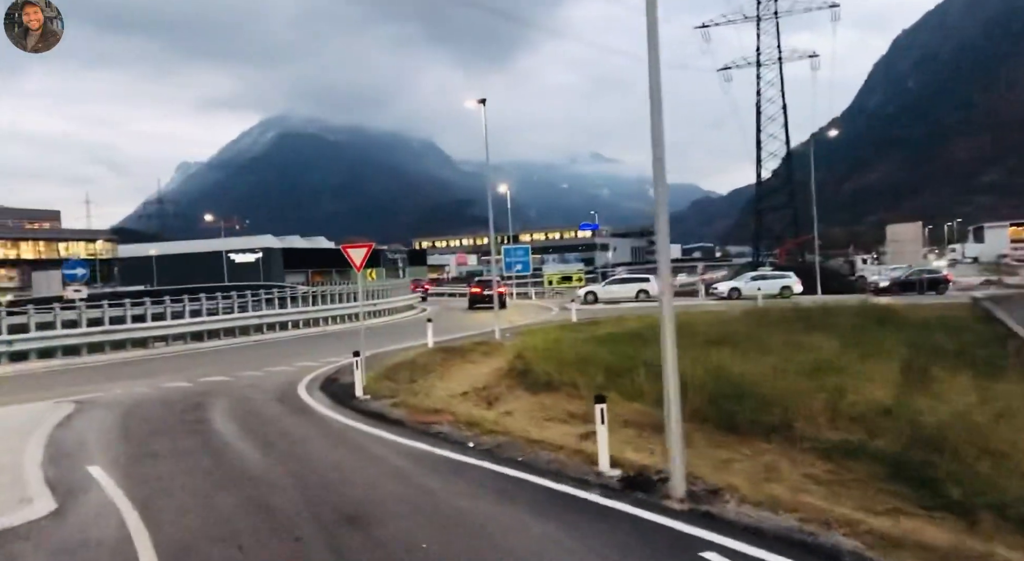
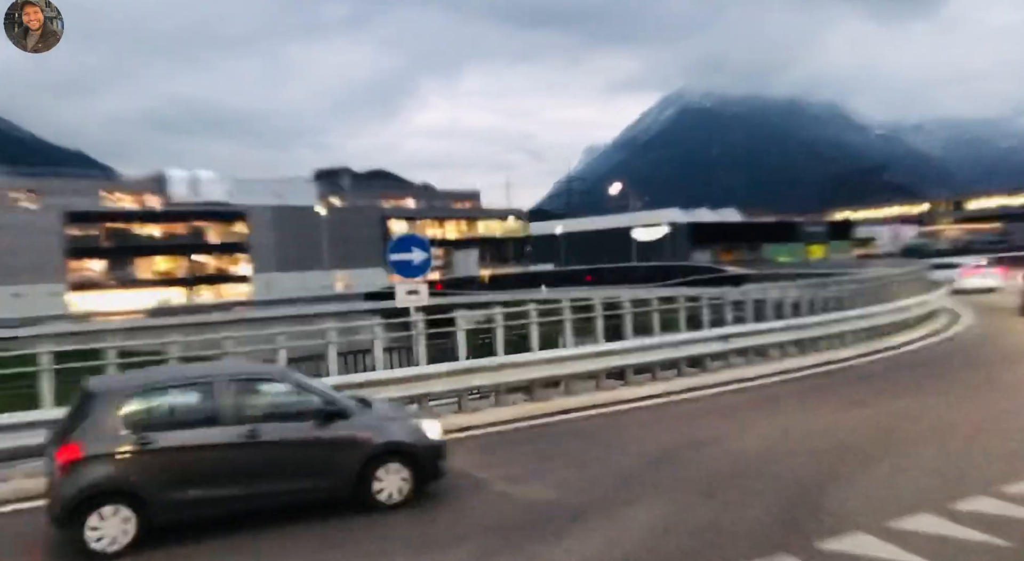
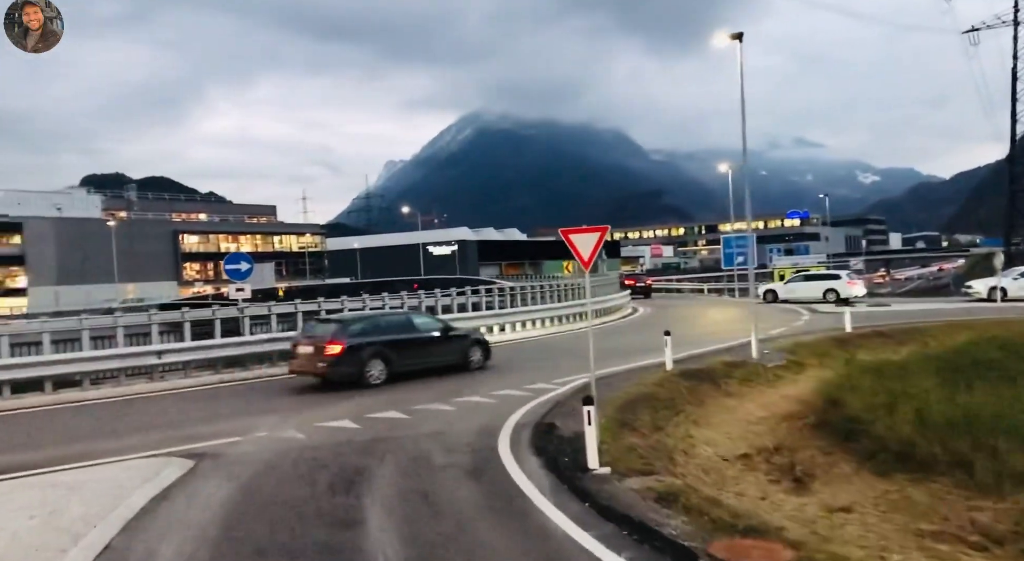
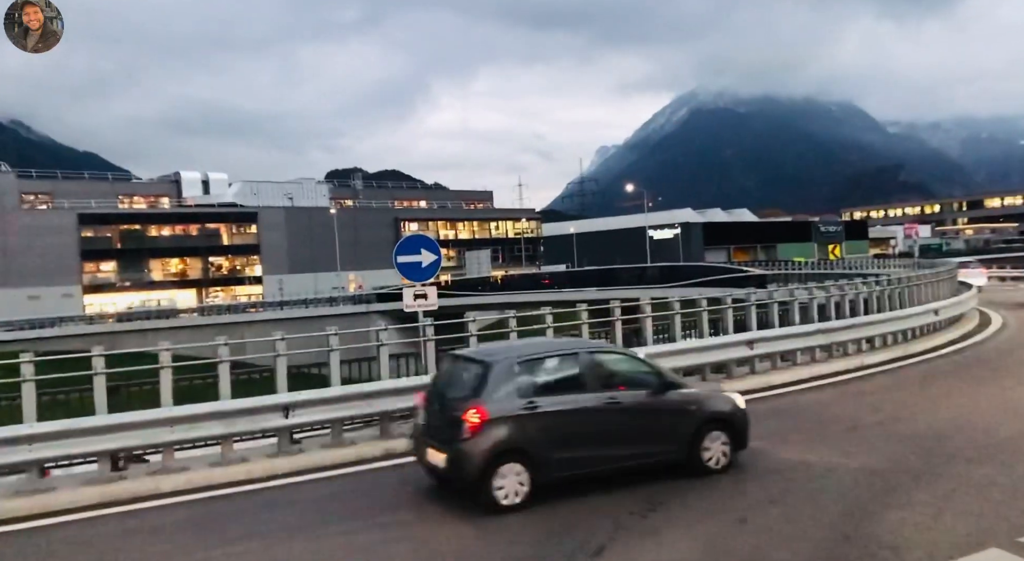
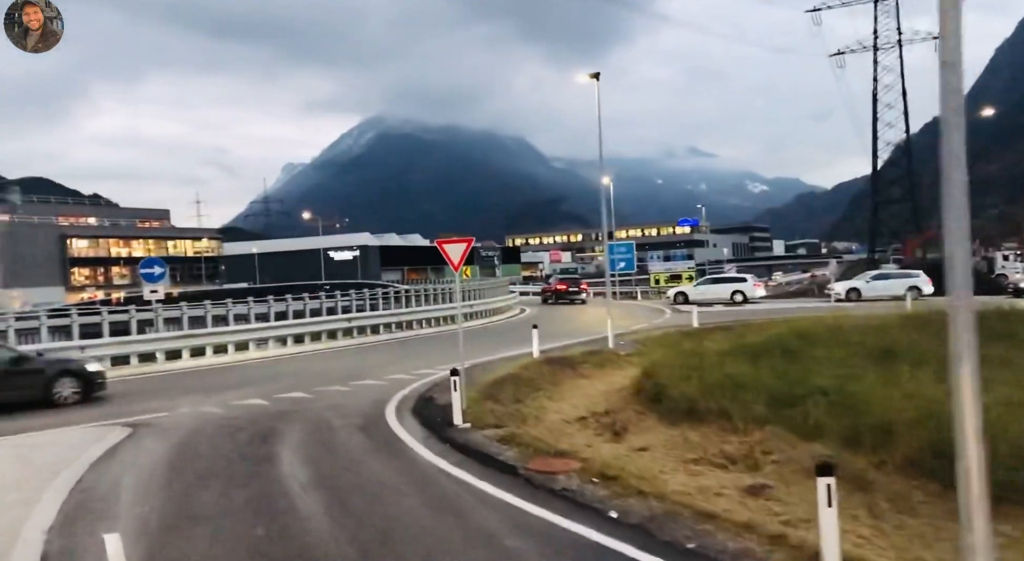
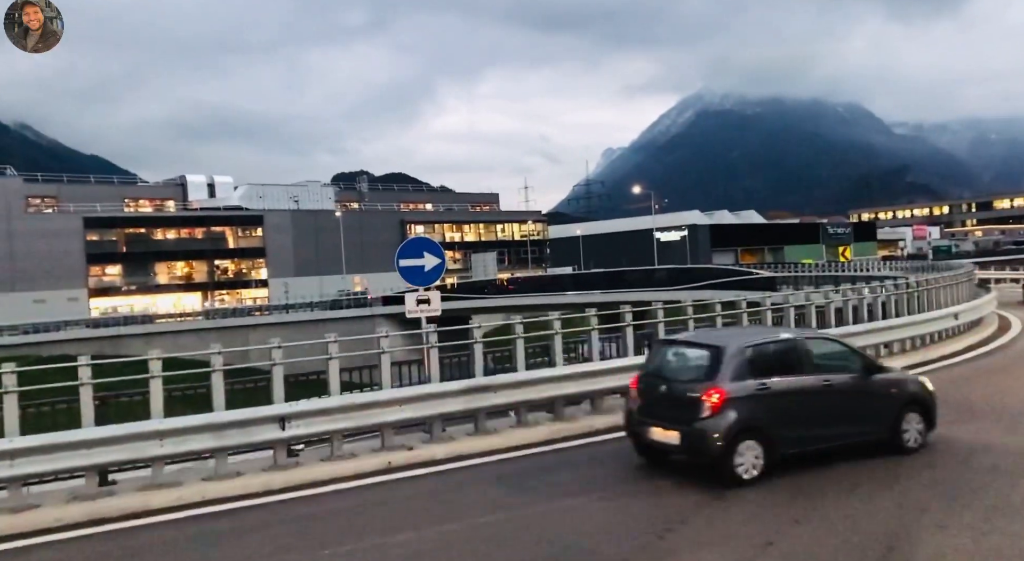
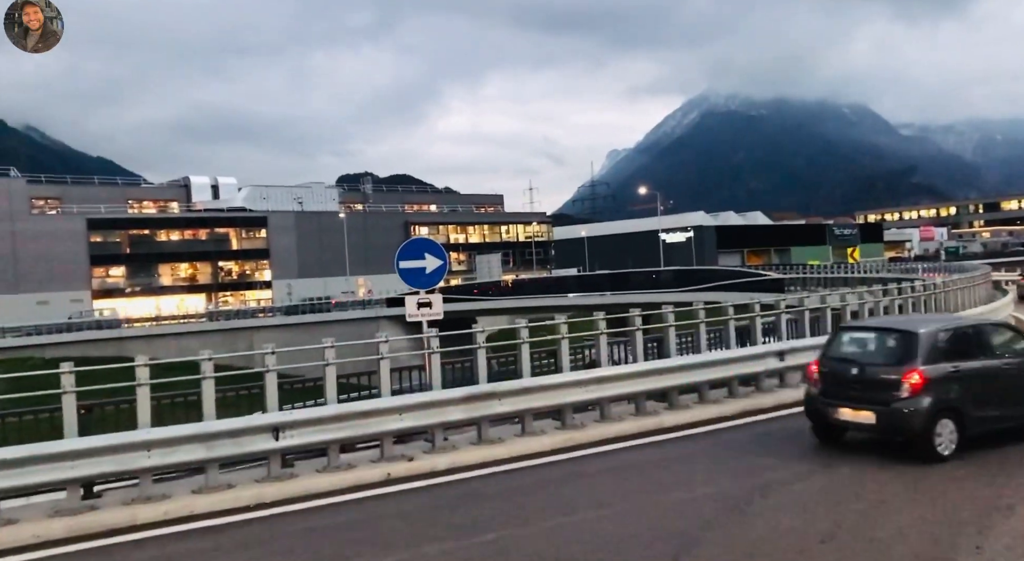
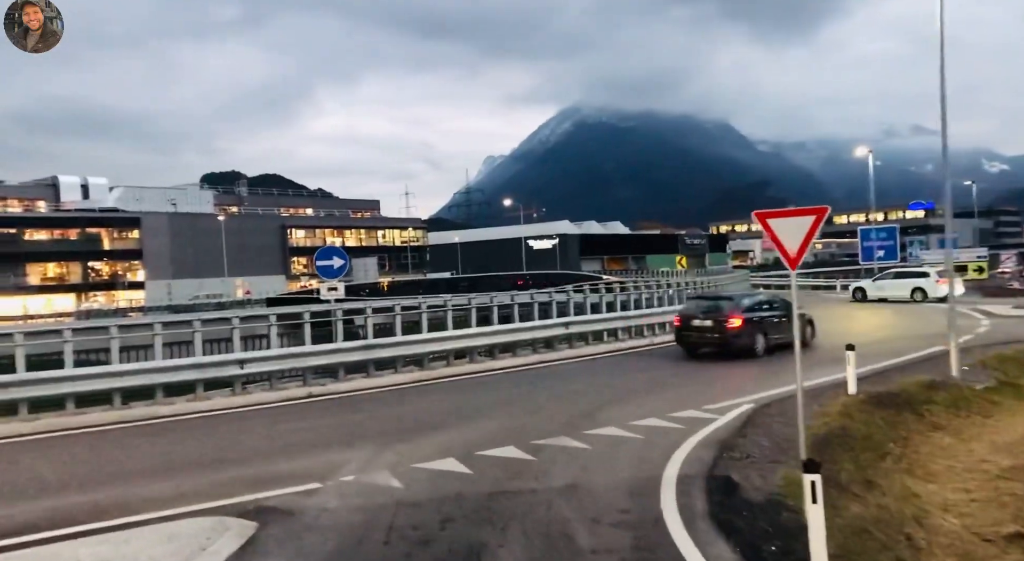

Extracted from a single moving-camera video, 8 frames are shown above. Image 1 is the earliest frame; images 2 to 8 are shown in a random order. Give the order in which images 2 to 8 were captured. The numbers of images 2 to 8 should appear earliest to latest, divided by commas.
5, 3, 8, 2, 4, 6, 7
